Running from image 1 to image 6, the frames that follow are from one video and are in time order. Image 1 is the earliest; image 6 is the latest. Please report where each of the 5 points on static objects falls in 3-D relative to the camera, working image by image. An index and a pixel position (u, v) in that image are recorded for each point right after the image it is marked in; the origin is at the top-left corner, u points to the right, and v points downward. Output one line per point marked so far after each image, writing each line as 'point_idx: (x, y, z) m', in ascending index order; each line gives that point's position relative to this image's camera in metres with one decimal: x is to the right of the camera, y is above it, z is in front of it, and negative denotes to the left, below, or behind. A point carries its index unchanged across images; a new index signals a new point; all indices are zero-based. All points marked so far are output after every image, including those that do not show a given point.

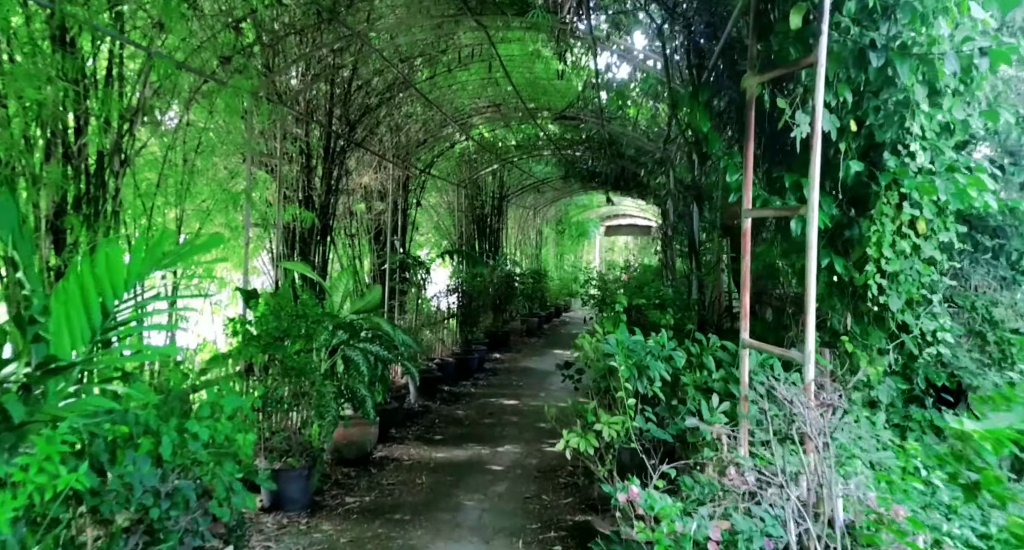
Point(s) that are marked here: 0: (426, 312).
0: (-0.8, -0.3, +7.2) m
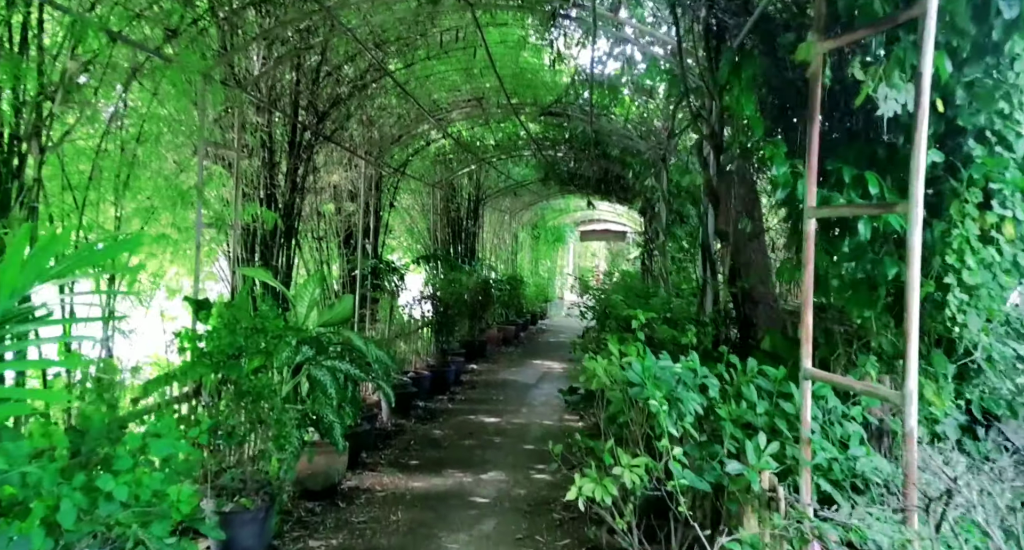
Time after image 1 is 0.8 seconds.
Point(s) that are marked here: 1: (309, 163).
0: (-1.0, -0.4, +6.7) m
1: (-1.3, +0.7, +4.8) m
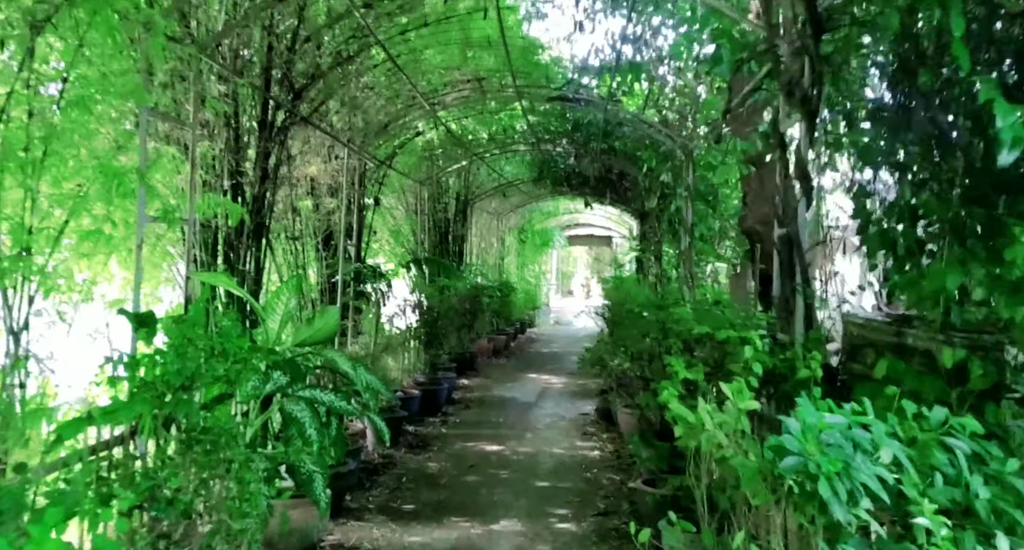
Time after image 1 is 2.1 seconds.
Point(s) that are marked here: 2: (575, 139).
0: (-1.0, -0.5, +6.0) m
1: (-1.2, +0.7, +4.0) m
2: (+0.6, +1.3, +7.4) m
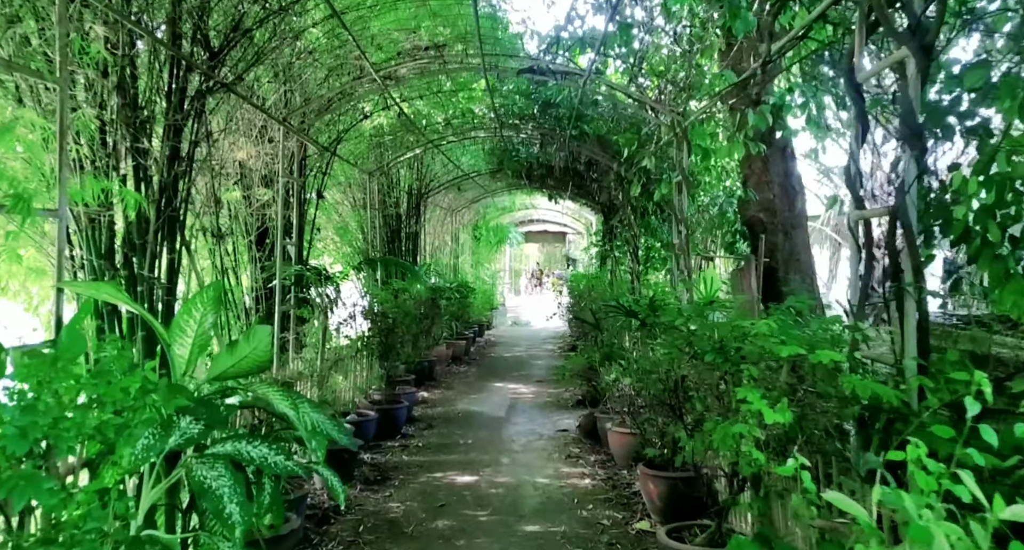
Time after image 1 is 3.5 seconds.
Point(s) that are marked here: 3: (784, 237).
0: (-1.2, -0.5, +5.2) m
1: (-1.3, +0.6, +3.2) m
2: (+0.2, +1.3, +6.7) m
3: (+1.6, +0.2, +4.5) m
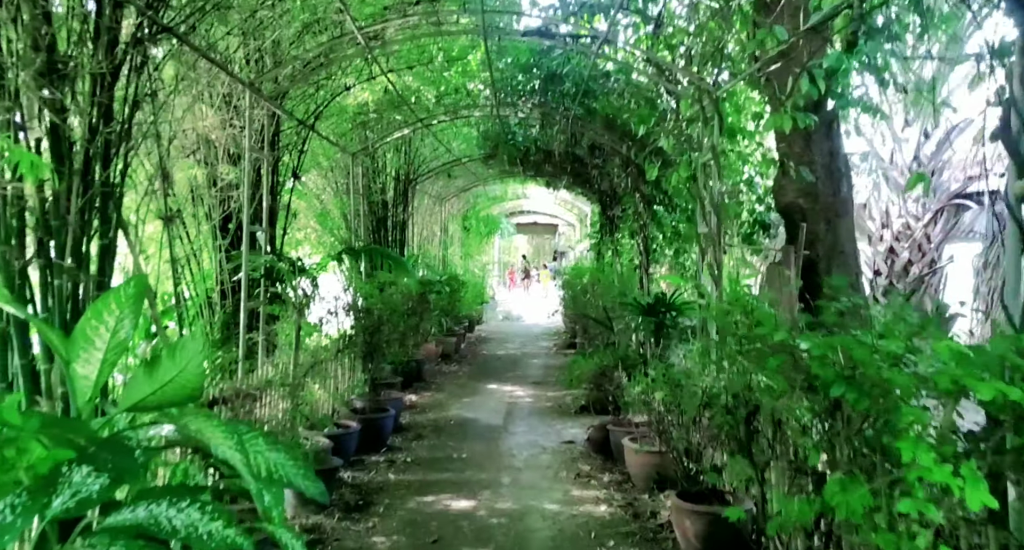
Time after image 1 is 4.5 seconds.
0: (-1.2, -0.4, +4.5) m
1: (-1.3, +0.7, +2.6) m
2: (+0.2, +1.4, +6.1) m
3: (+1.6, +0.2, +3.9) m
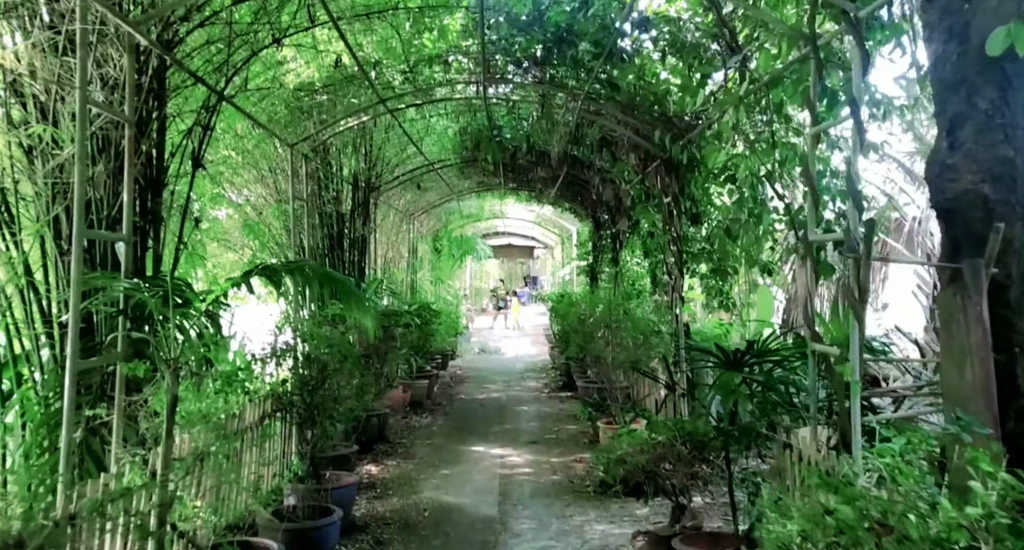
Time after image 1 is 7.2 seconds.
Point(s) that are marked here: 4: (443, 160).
0: (-1.2, -0.6, +3.0) m
1: (-1.1, +0.6, +1.0) m
2: (+0.2, +1.2, +4.6) m
3: (+1.7, +0.1, +2.5) m
4: (-0.6, +1.1, +7.2) m
